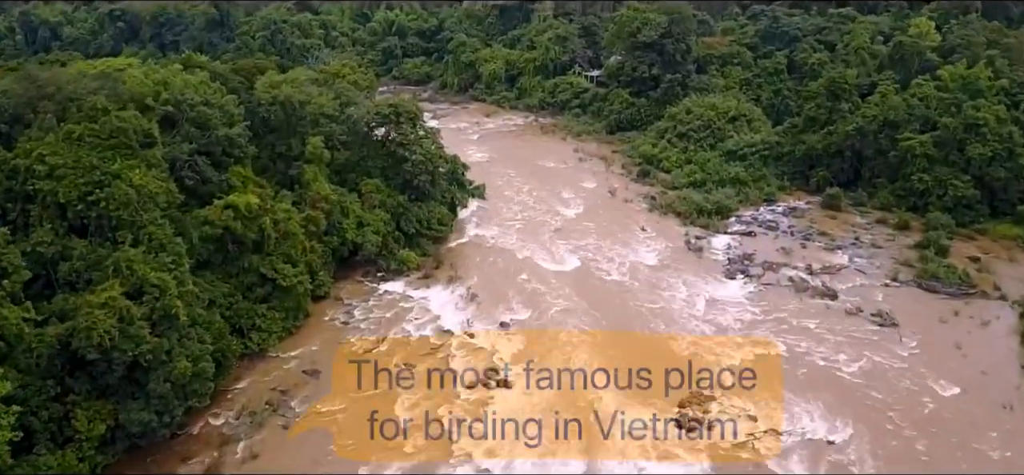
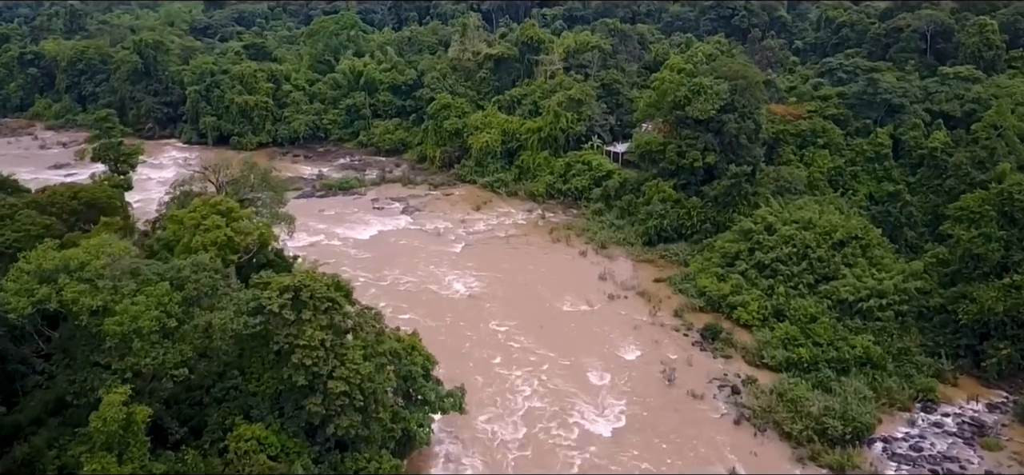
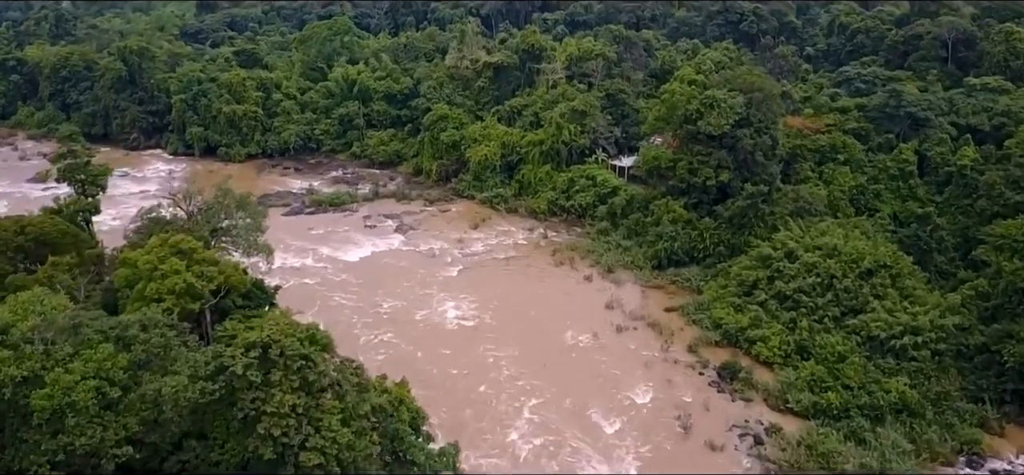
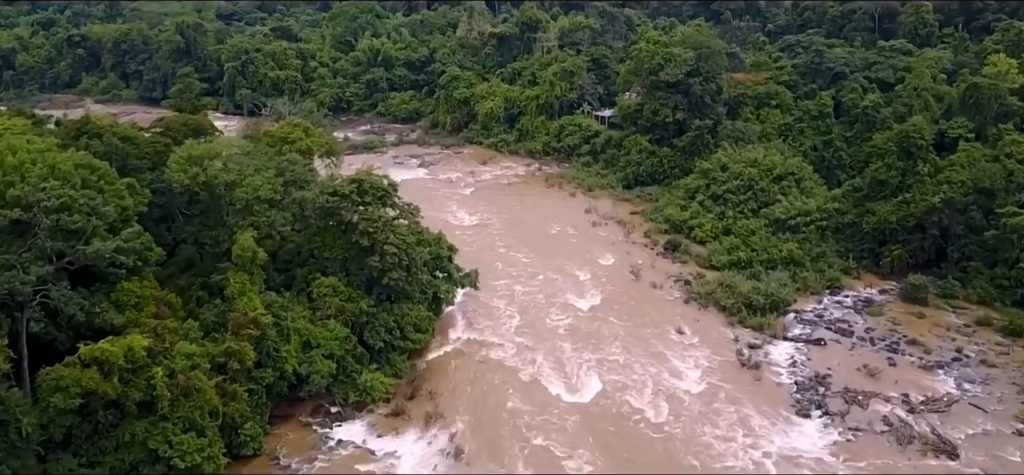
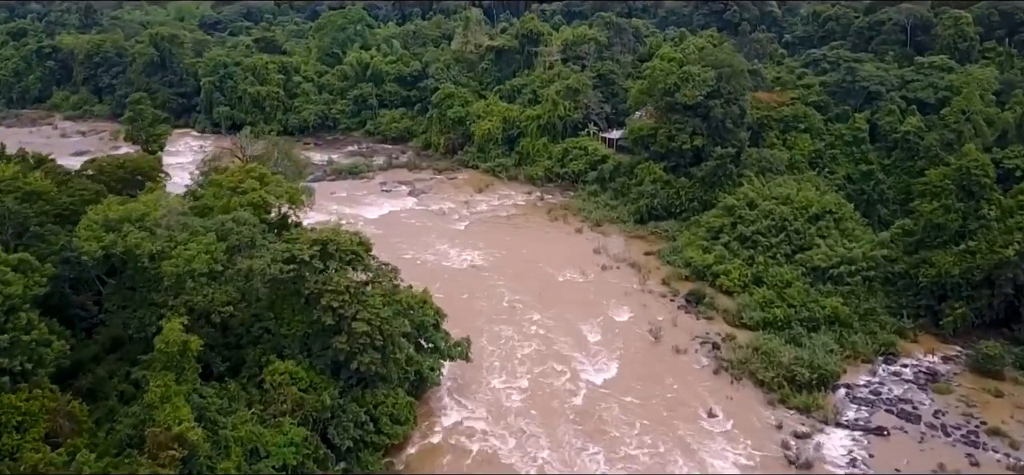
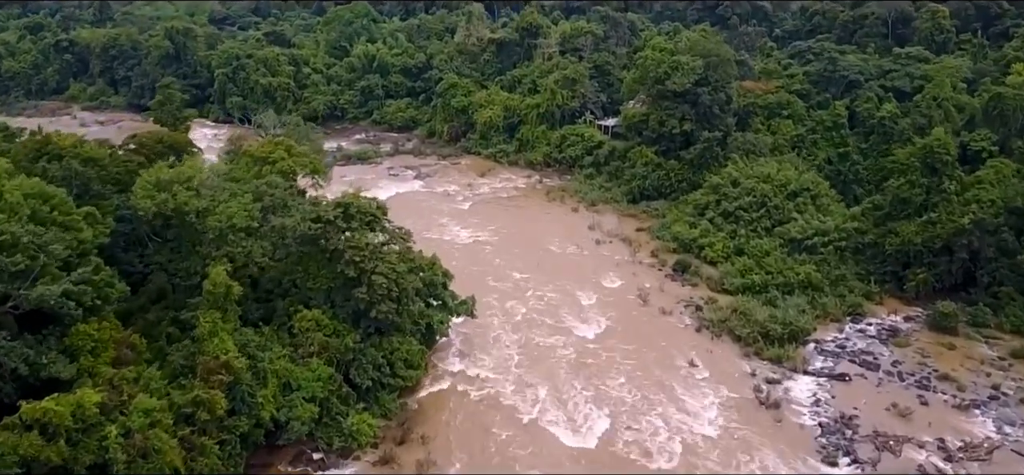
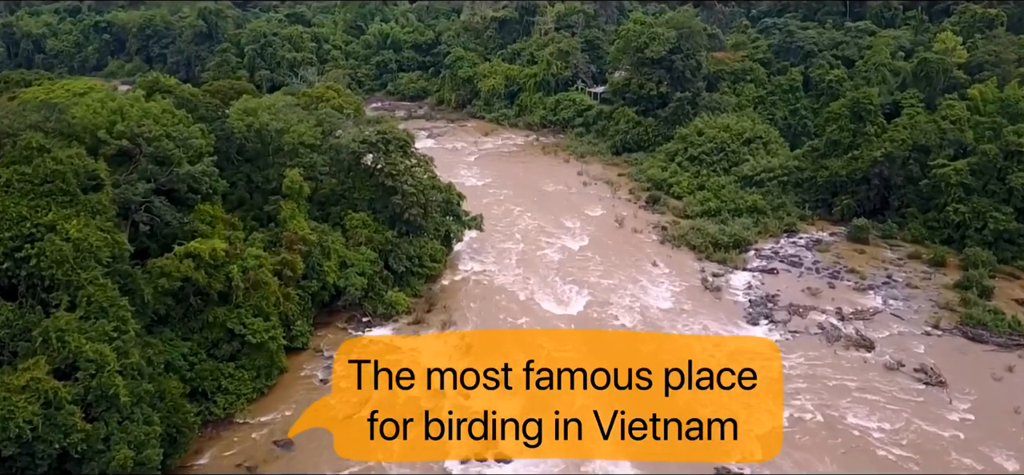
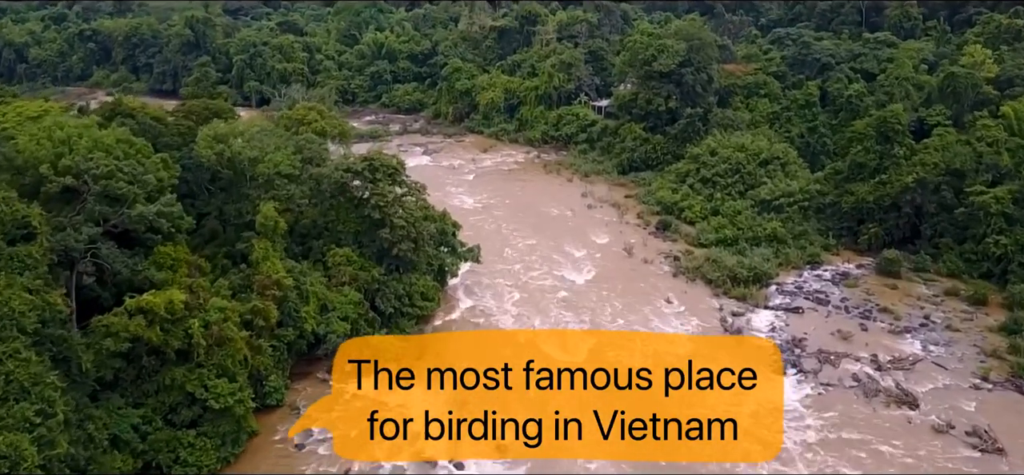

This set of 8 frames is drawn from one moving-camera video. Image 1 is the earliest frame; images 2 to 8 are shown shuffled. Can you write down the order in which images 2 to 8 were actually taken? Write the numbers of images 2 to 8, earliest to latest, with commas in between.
7, 8, 4, 6, 5, 2, 3
